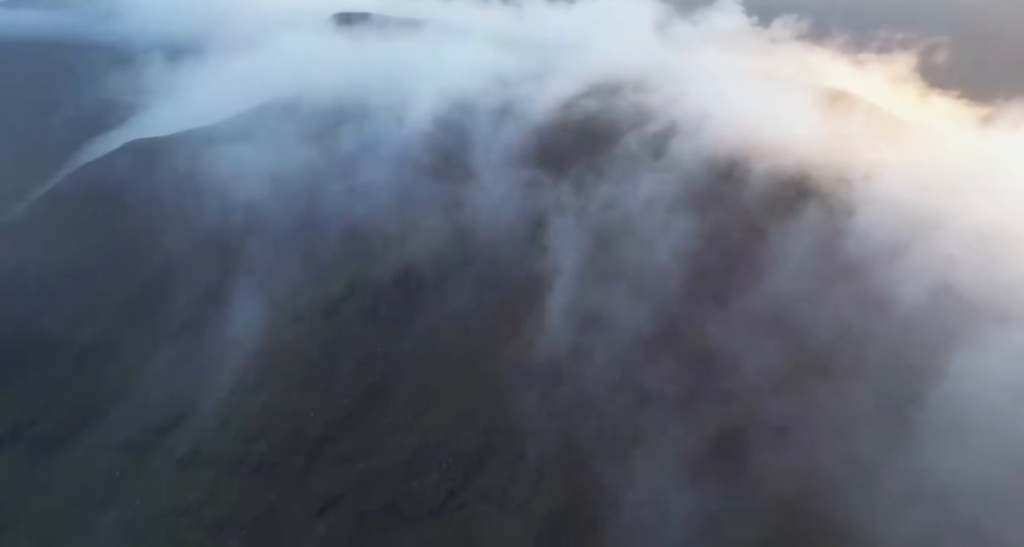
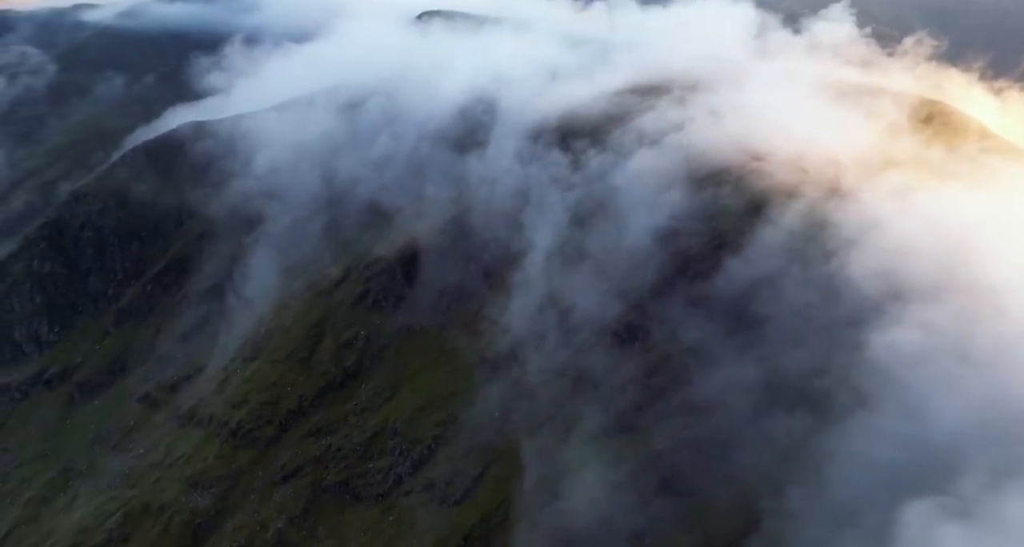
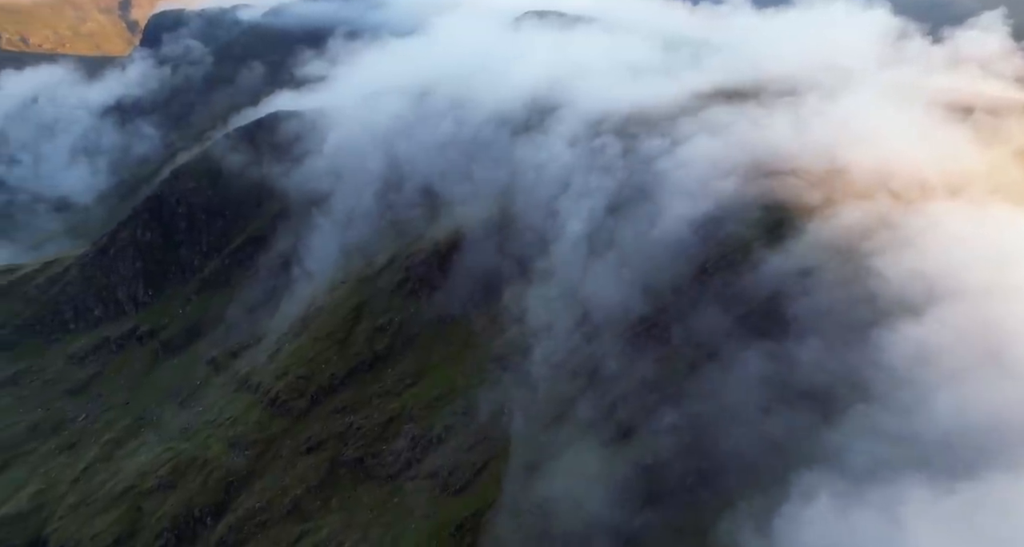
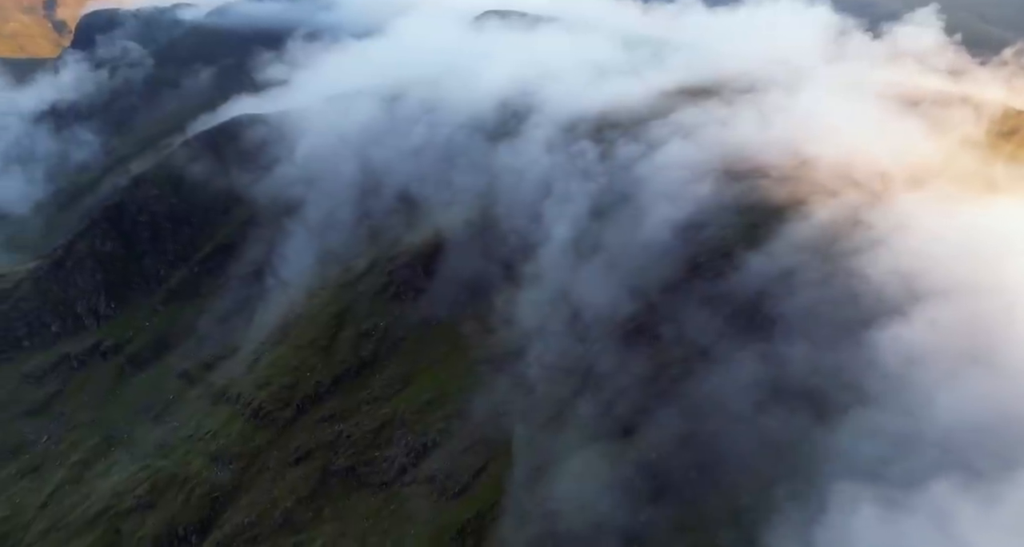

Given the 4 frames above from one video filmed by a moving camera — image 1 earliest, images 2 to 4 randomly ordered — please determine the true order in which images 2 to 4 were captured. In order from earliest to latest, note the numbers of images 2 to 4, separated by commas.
2, 4, 3
